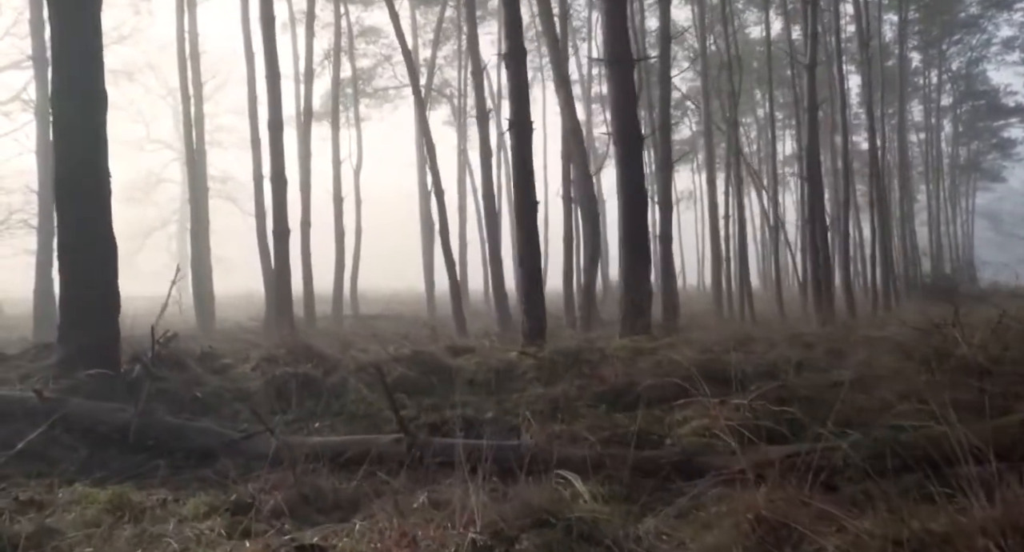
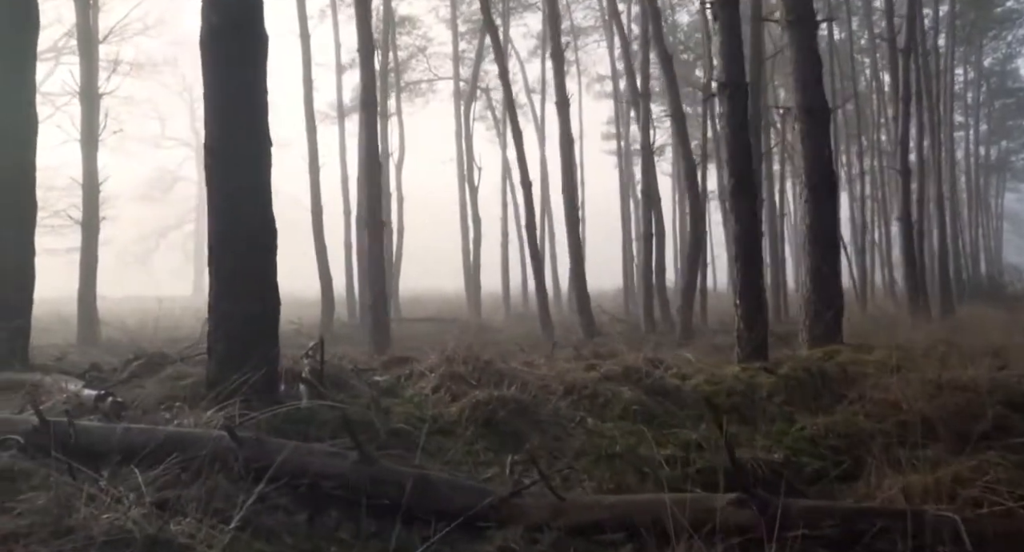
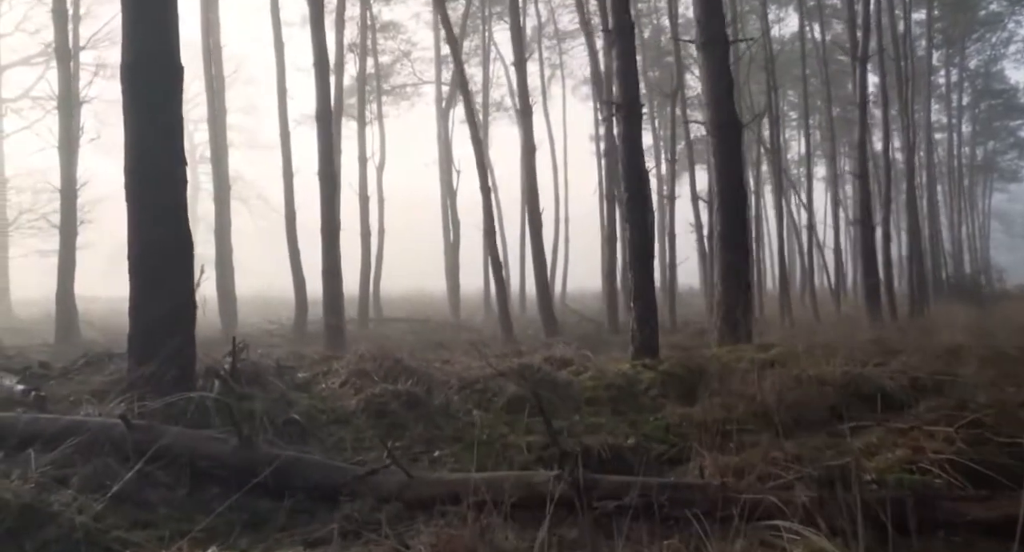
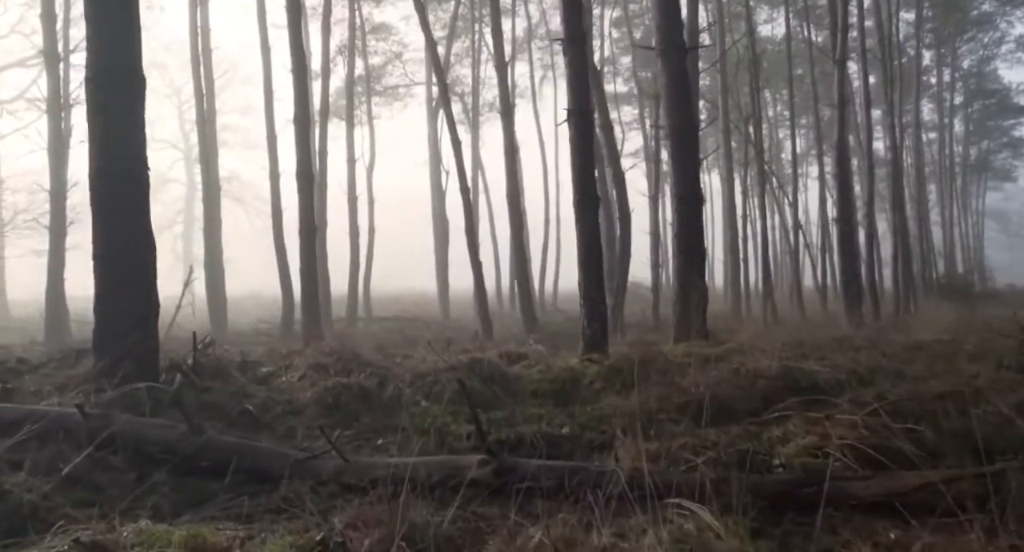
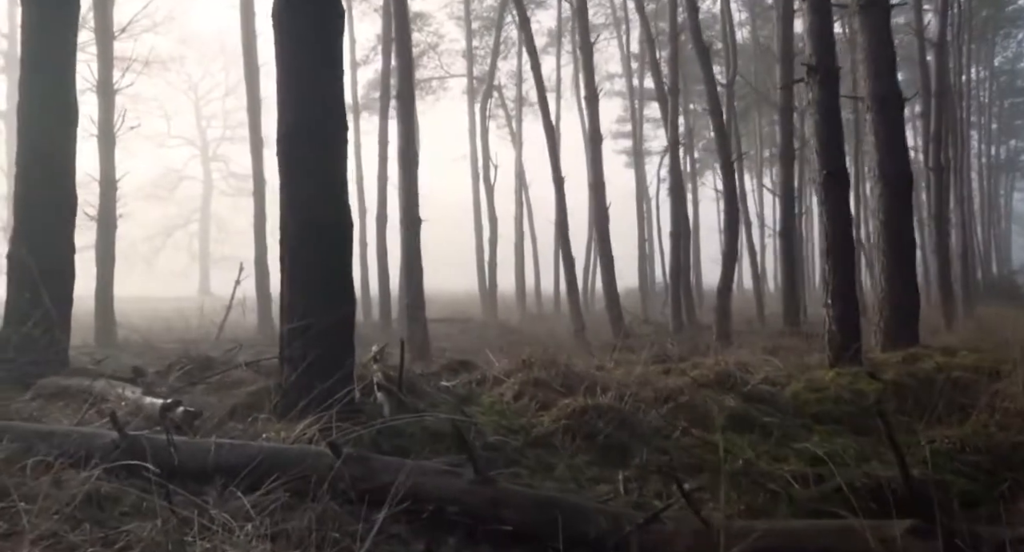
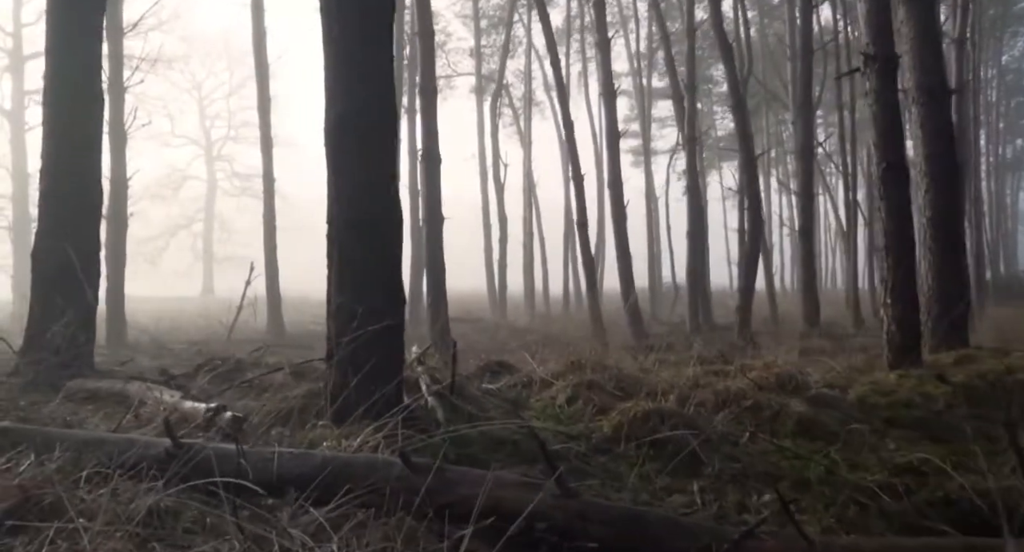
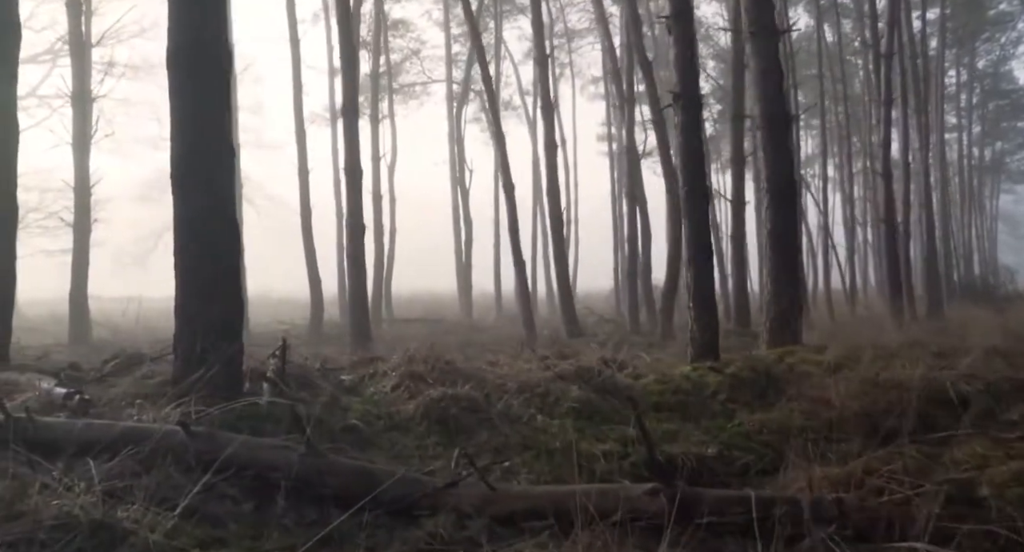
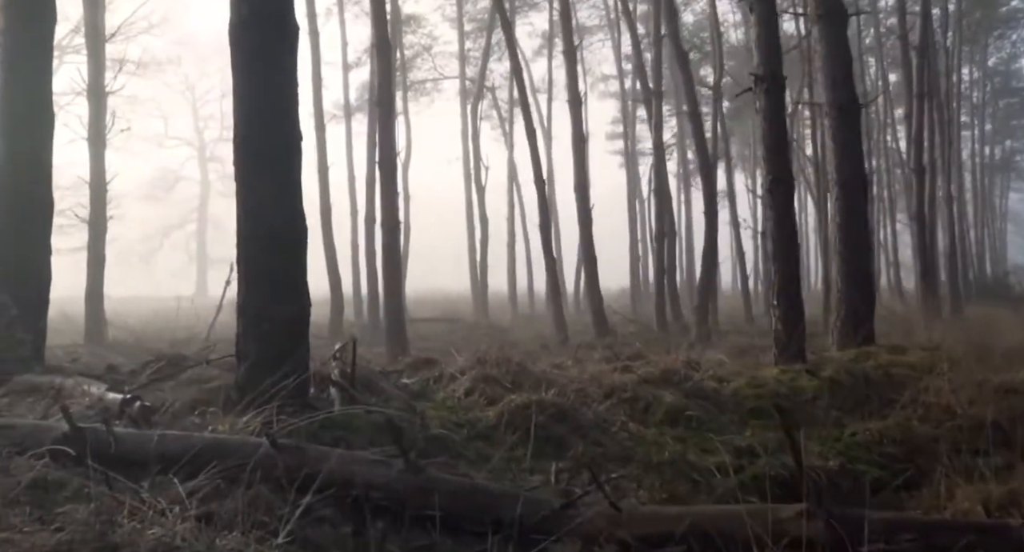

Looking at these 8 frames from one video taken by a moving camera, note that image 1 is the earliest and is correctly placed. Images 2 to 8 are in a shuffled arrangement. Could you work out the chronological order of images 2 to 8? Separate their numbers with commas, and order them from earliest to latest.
4, 3, 7, 2, 8, 5, 6
